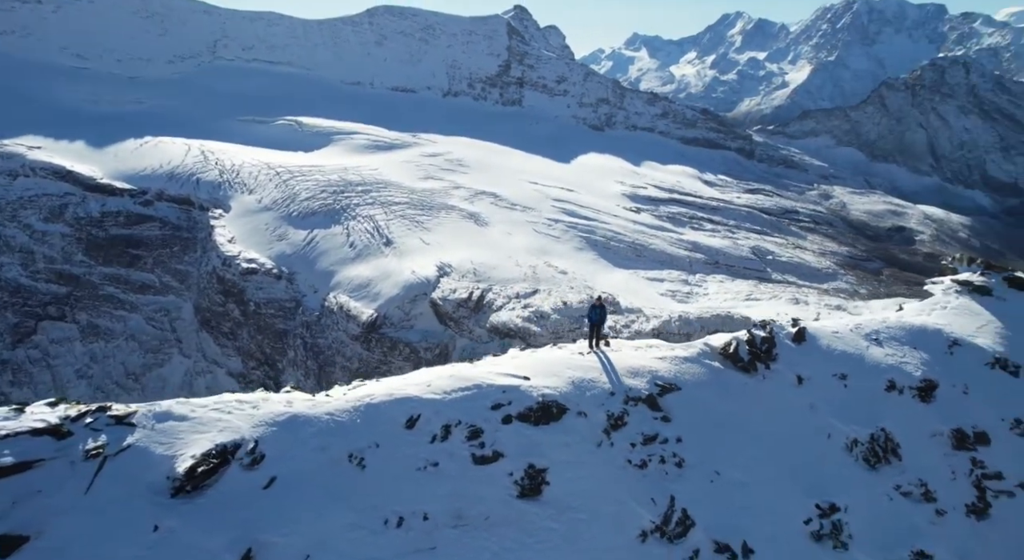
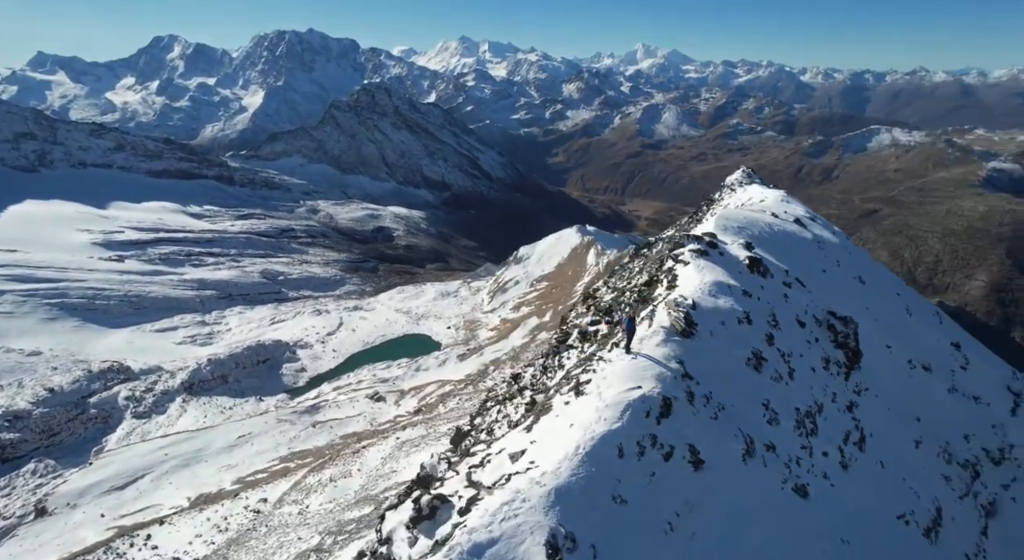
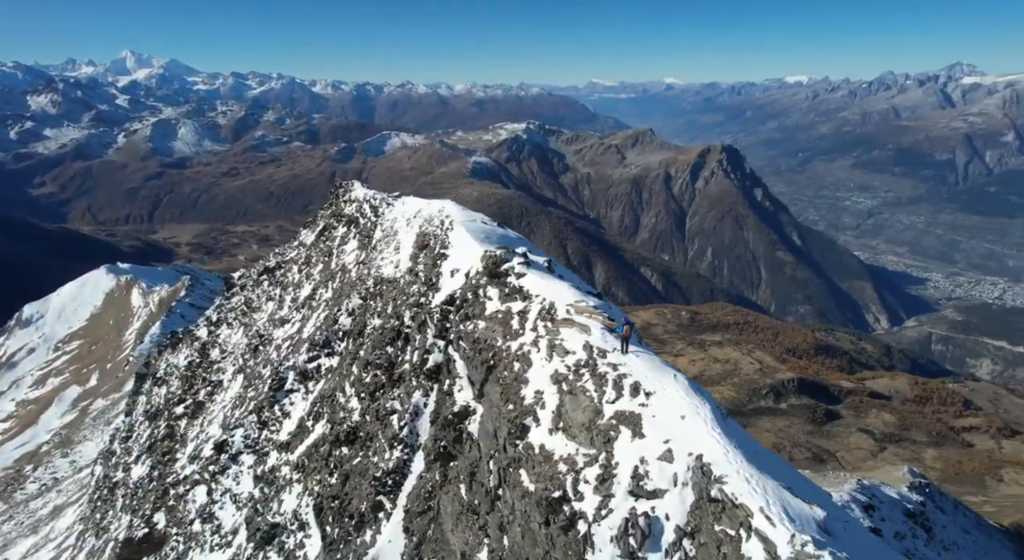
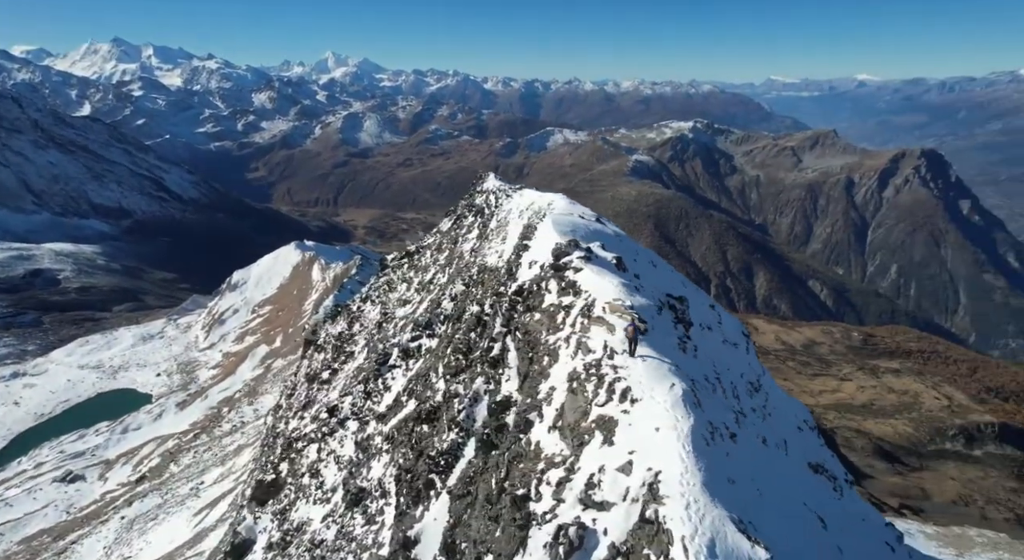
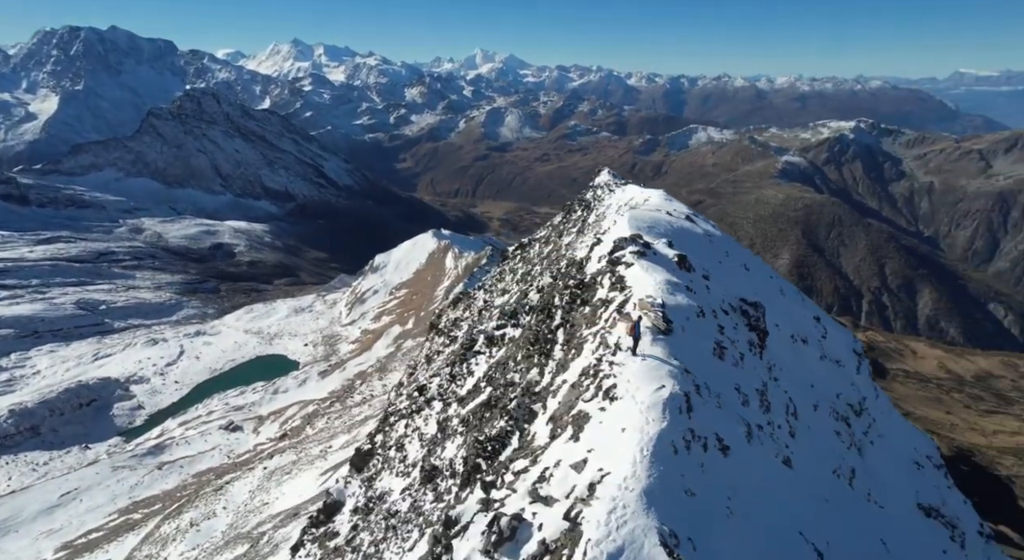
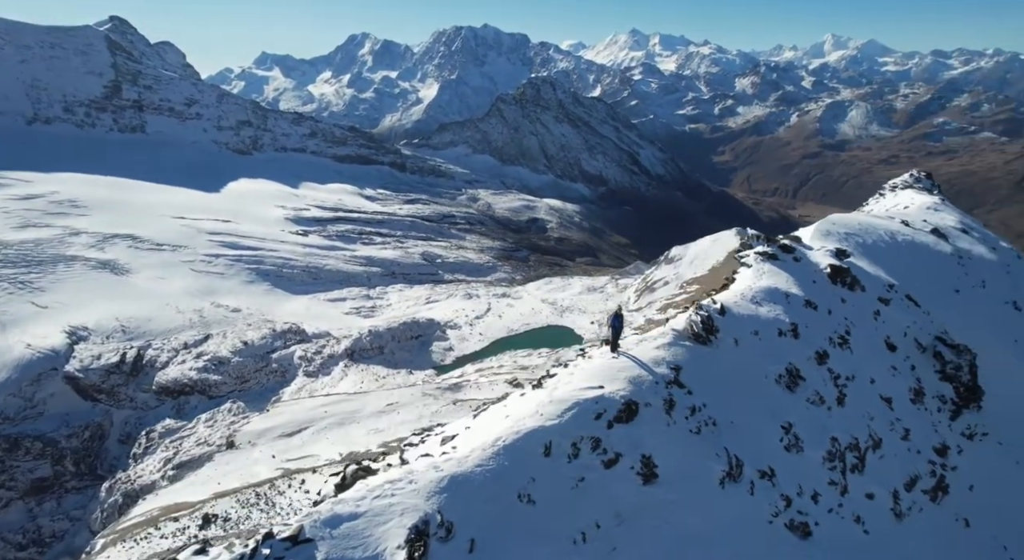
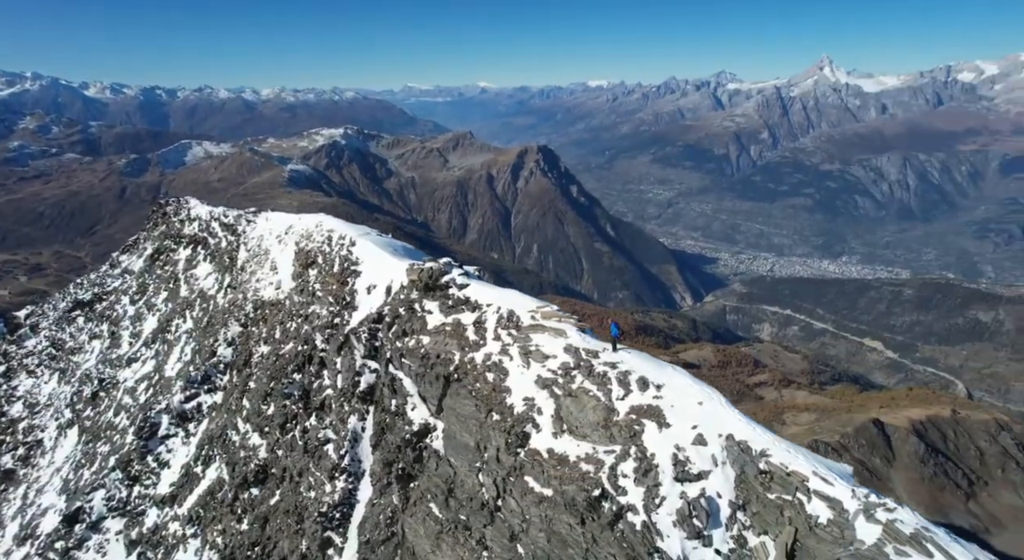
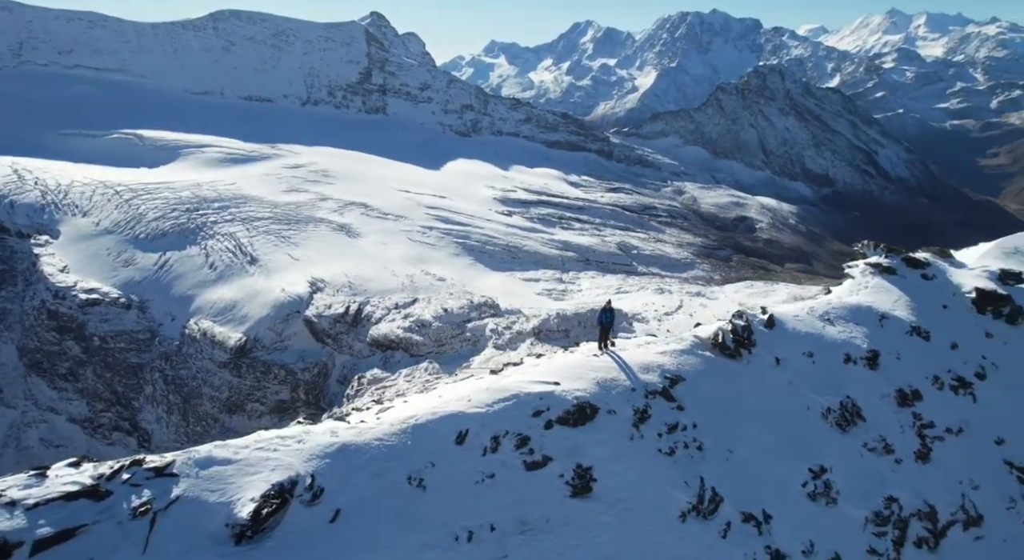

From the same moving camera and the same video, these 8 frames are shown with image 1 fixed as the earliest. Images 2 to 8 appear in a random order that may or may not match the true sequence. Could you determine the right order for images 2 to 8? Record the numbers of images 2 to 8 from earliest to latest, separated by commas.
8, 6, 2, 5, 4, 3, 7
